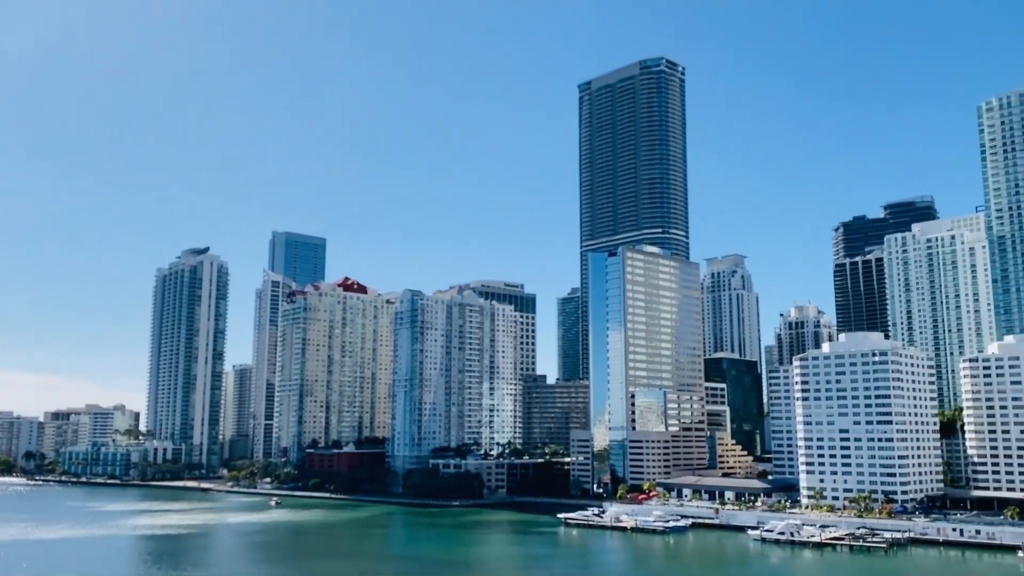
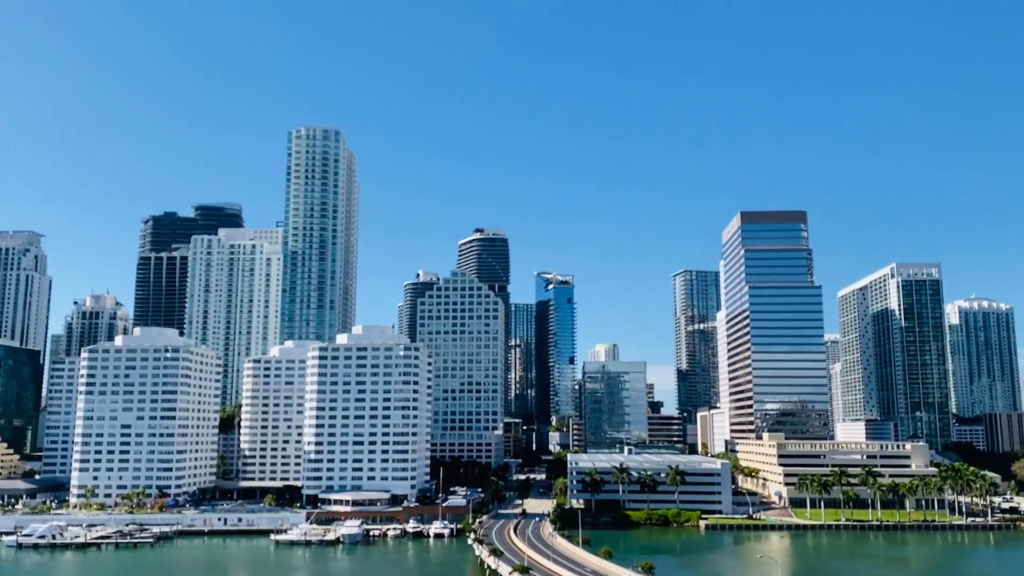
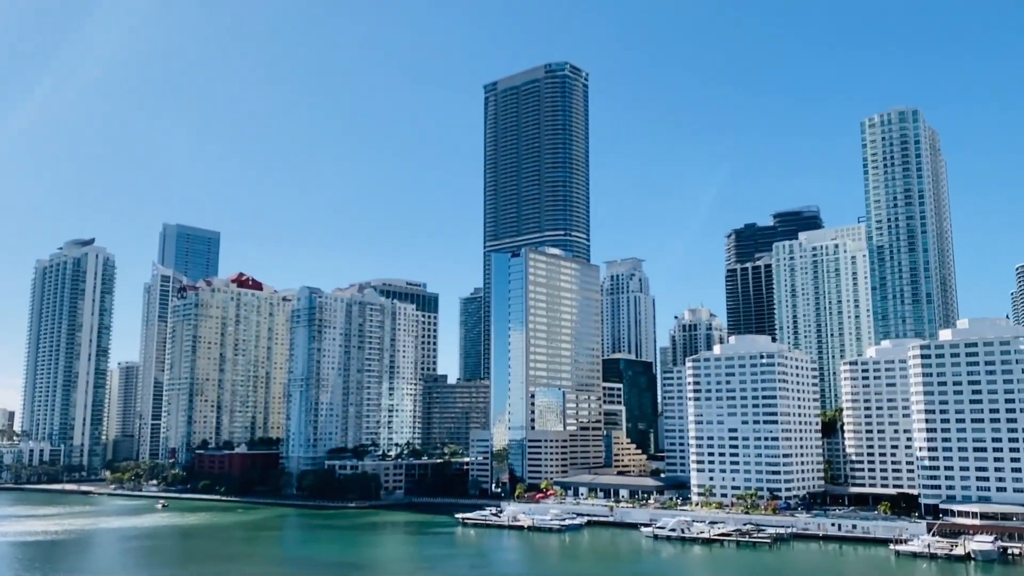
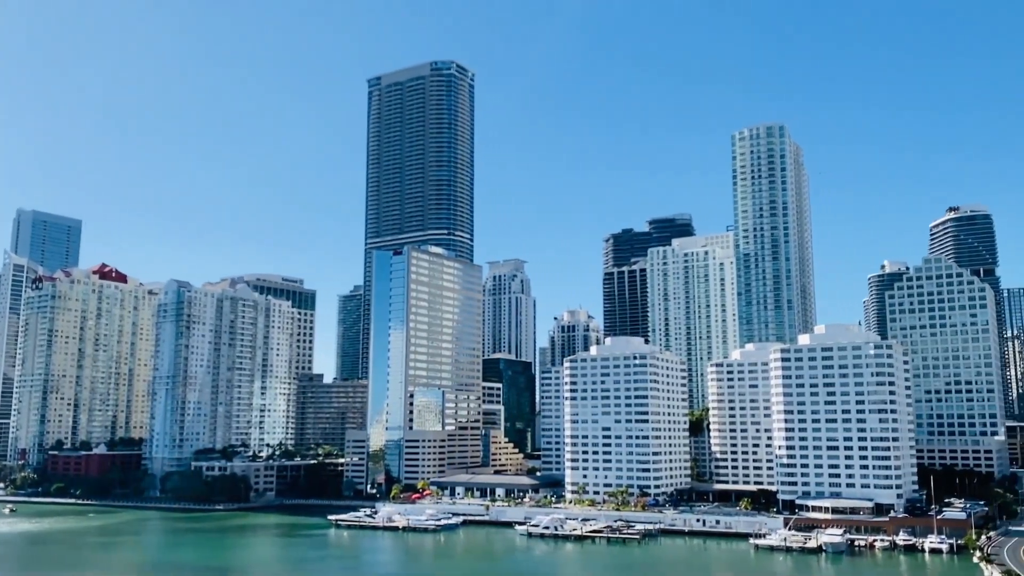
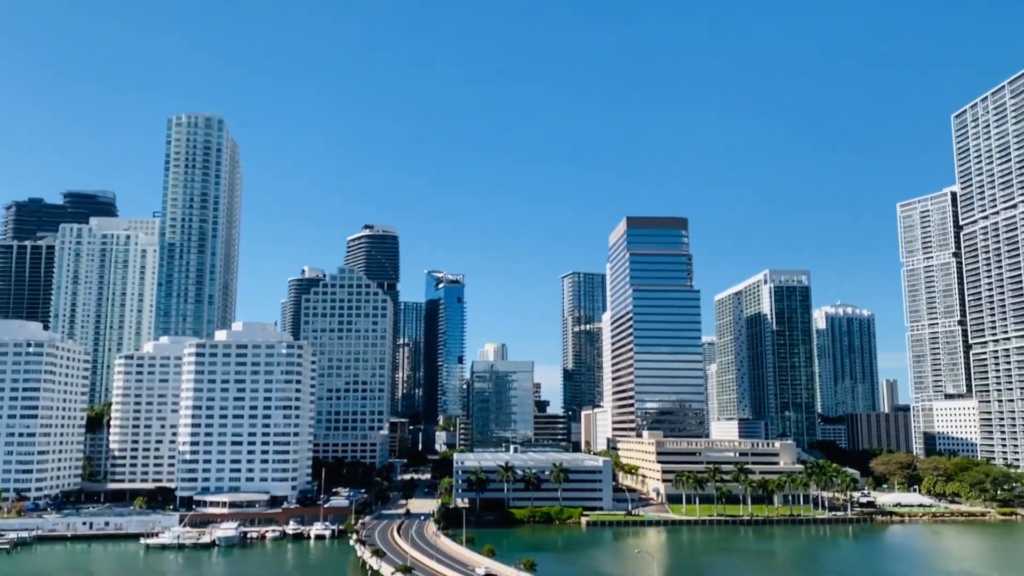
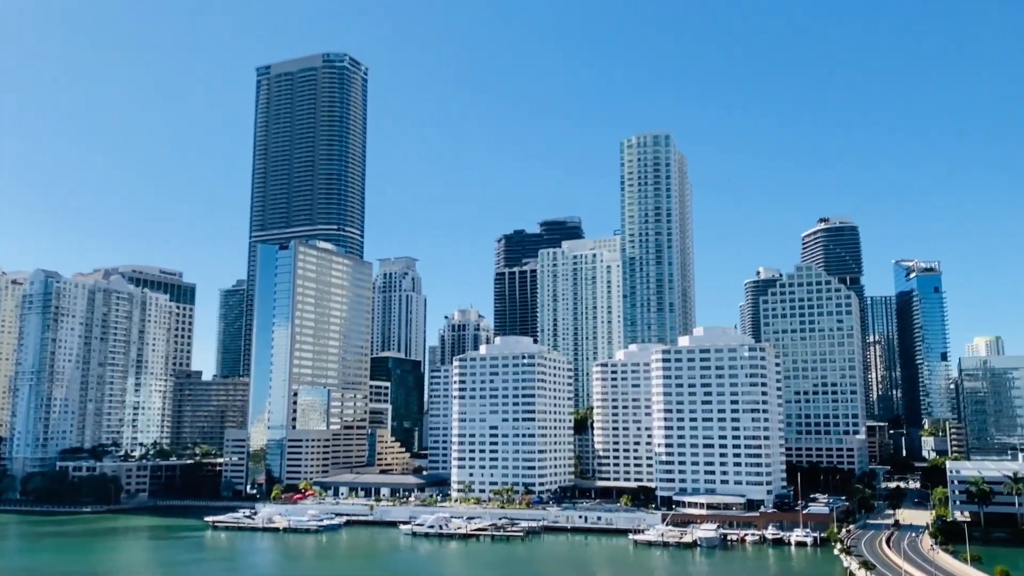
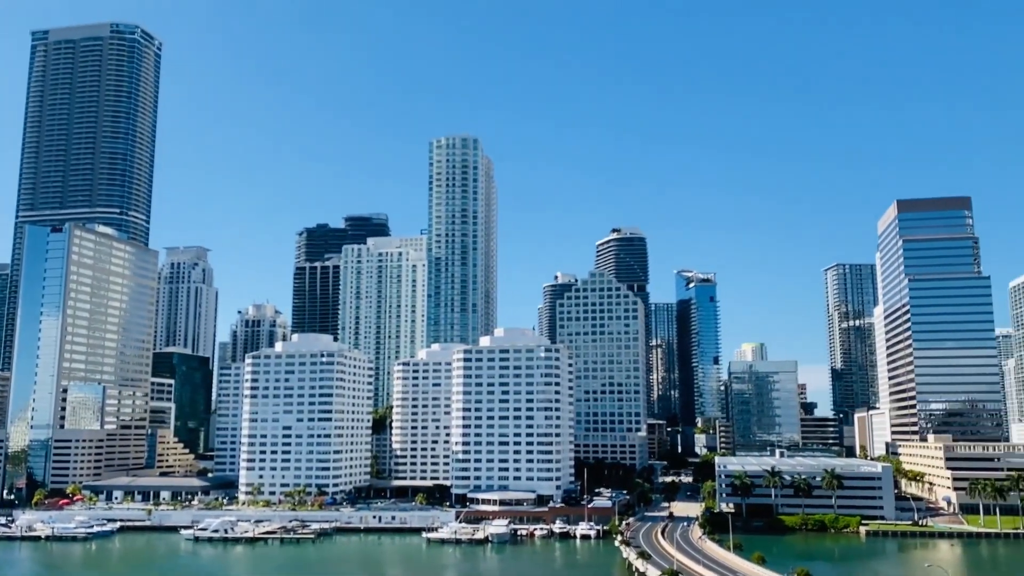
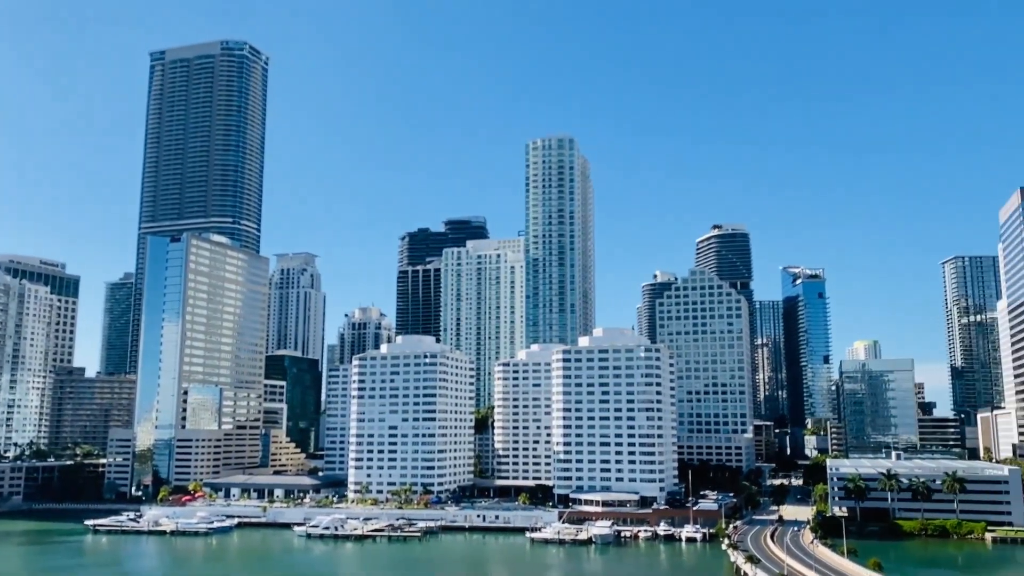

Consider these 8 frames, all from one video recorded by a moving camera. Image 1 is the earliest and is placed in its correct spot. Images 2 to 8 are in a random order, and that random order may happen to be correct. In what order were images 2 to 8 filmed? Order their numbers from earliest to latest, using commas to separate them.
3, 4, 6, 8, 7, 2, 5
